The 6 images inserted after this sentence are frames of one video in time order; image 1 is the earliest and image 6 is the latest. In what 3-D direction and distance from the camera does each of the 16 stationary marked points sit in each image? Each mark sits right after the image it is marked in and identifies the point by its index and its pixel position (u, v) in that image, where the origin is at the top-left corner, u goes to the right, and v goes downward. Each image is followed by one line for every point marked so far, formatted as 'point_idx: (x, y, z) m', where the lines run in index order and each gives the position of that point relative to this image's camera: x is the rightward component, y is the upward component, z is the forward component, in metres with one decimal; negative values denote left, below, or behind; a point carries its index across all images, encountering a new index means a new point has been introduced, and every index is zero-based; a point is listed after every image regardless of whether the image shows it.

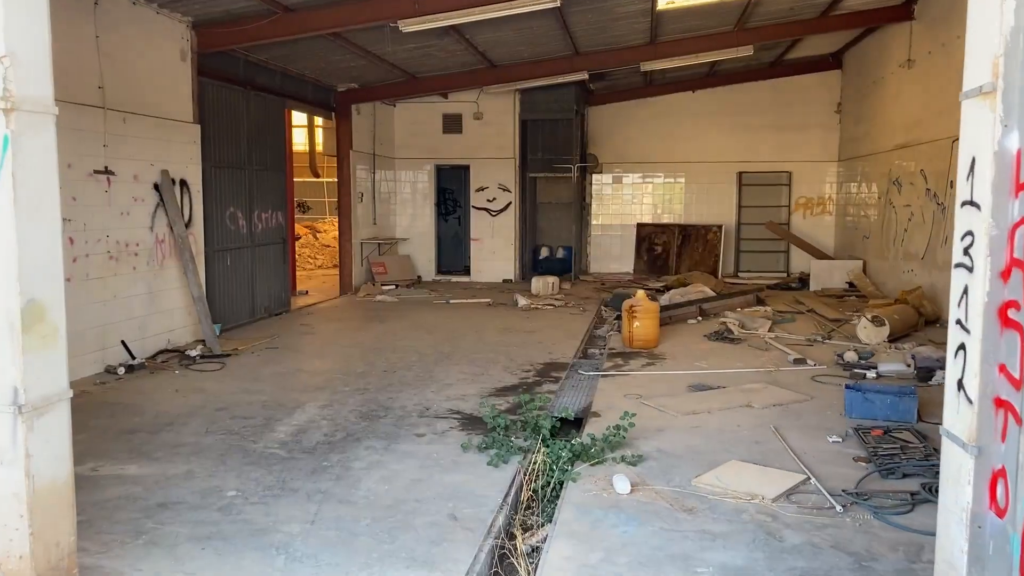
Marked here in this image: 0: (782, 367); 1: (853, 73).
0: (+1.8, -0.5, +5.5) m
1: (+4.6, +2.9, +10.9) m
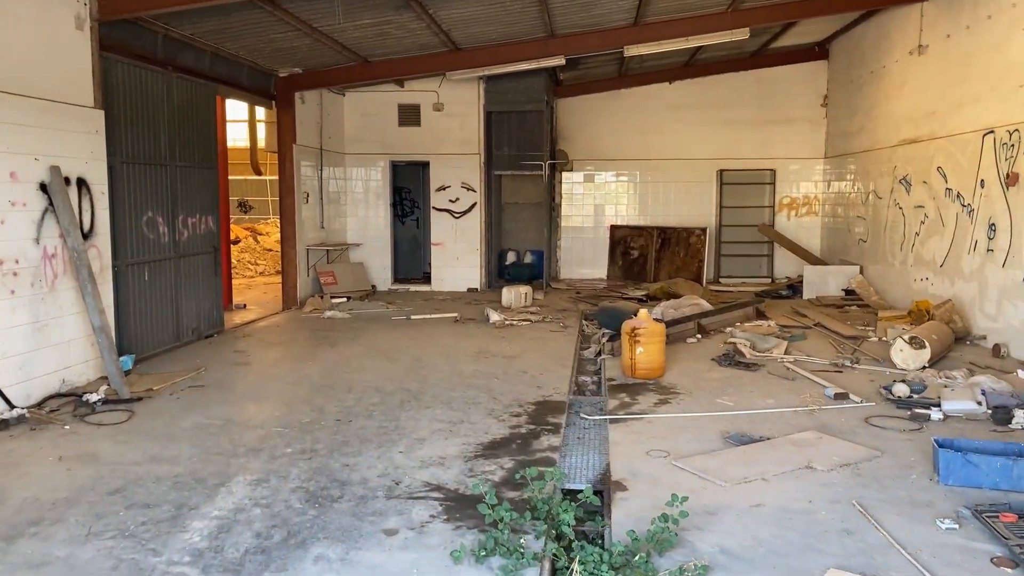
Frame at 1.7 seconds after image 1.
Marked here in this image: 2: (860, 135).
0: (+1.7, -0.7, +4.5) m
1: (+4.1, +2.8, +10.1) m
2: (+4.1, +1.8, +9.5) m
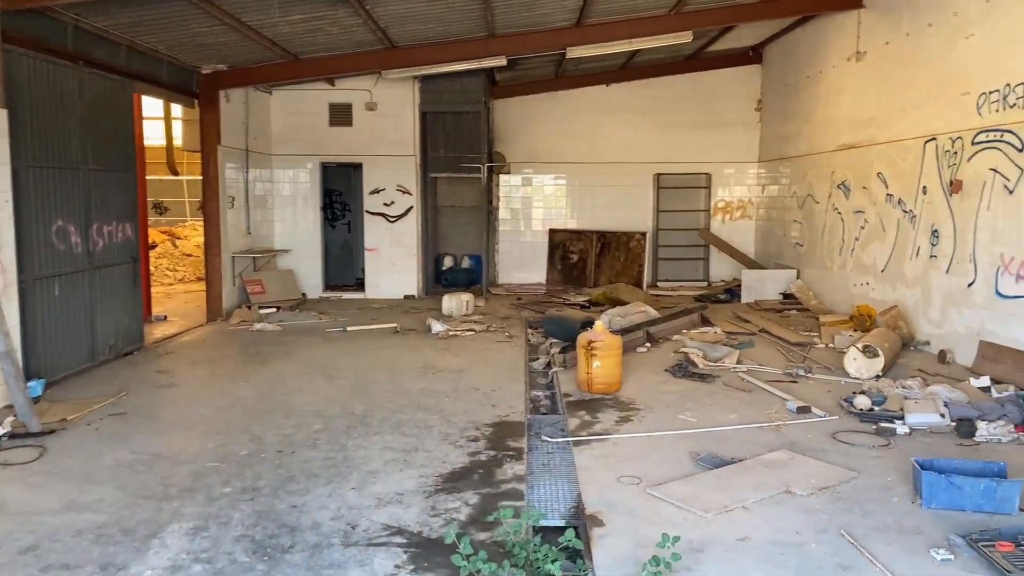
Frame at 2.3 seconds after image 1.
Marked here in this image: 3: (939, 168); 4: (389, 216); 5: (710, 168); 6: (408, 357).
0: (+1.5, -0.7, +4.4) m
1: (+3.3, +2.7, +10.2) m
2: (+3.3, +1.8, +9.6) m
3: (+3.2, +0.9, +6.1) m
4: (-1.5, +0.9, +9.7) m
5: (+2.7, +1.6, +11.1) m
6: (-0.8, -0.5, +6.2) m
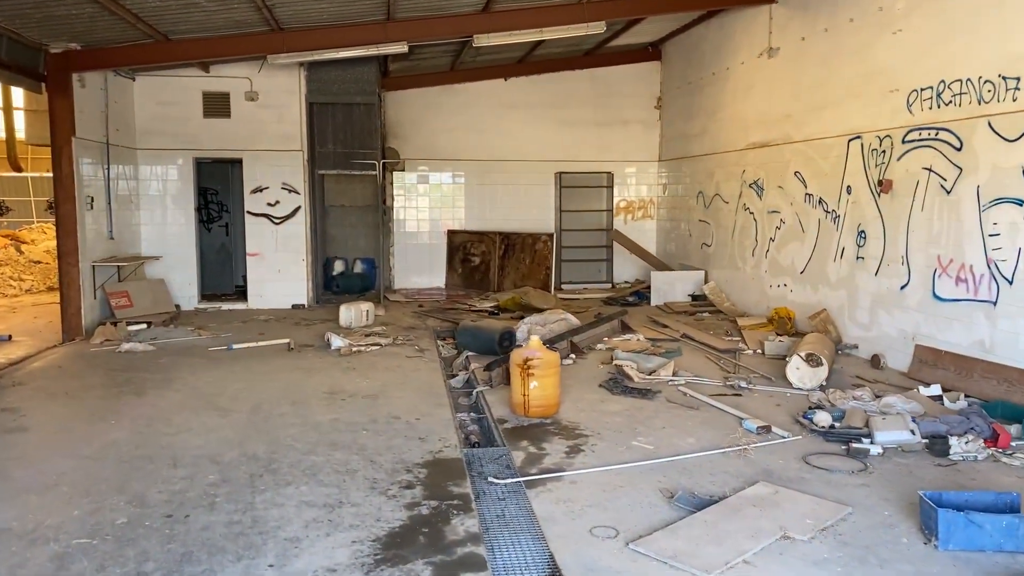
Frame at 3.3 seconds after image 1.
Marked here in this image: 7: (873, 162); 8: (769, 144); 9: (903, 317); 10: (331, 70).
0: (+1.2, -0.8, +4.0) m
1: (+2.1, +2.7, +10.0) m
2: (+2.2, +1.8, +9.4) m
3: (+2.6, +0.9, +6.0) m
4: (-2.6, +0.8, +8.8) m
5: (+1.3, +1.6, +10.8) m
6: (-1.3, -0.6, +5.4) m
7: (+2.6, +0.9, +5.9) m
8: (+2.4, +1.4, +7.6) m
9: (+2.7, -0.2, +5.6) m
10: (-2.0, +2.4, +8.8) m
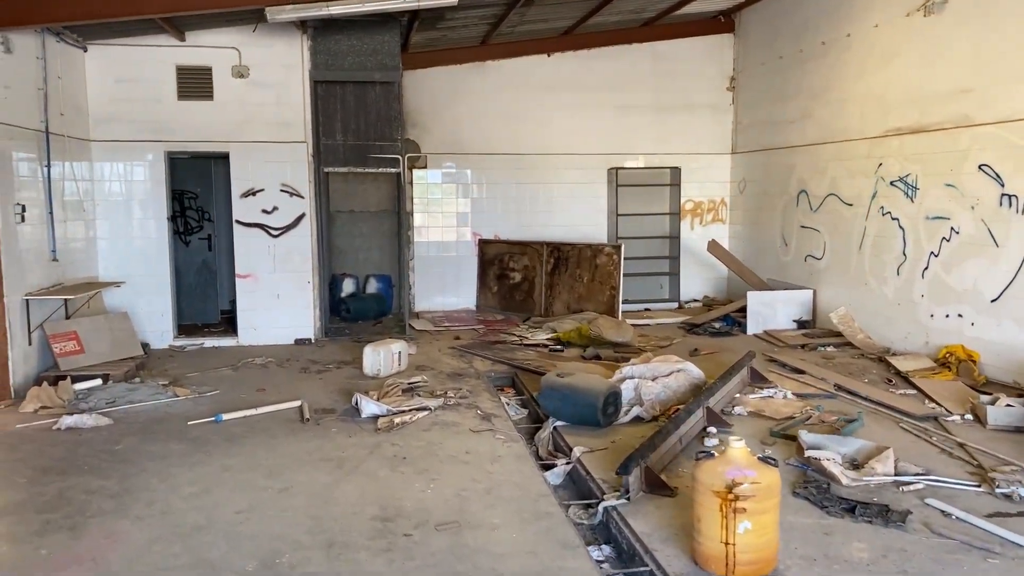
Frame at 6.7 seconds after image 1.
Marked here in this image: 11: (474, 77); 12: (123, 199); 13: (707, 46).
0: (+1.8, -1.0, +2.2) m
1: (+2.6, +2.5, +8.2) m
2: (+2.7, +1.5, +7.6) m
3: (+3.2, +0.7, +4.2) m
4: (-2.0, +0.5, +6.9) m
5: (+1.8, +1.4, +8.9) m
6: (-0.7, -0.9, +3.5) m
7: (+3.2, +0.7, +4.1) m
8: (+3.0, +1.1, +5.8) m
9: (+3.3, -0.4, +3.8) m
10: (-1.4, +2.1, +6.9) m
11: (-0.4, +2.2, +8.5) m
12: (-3.2, +0.7, +6.6) m
13: (+2.1, +2.6, +8.9) m
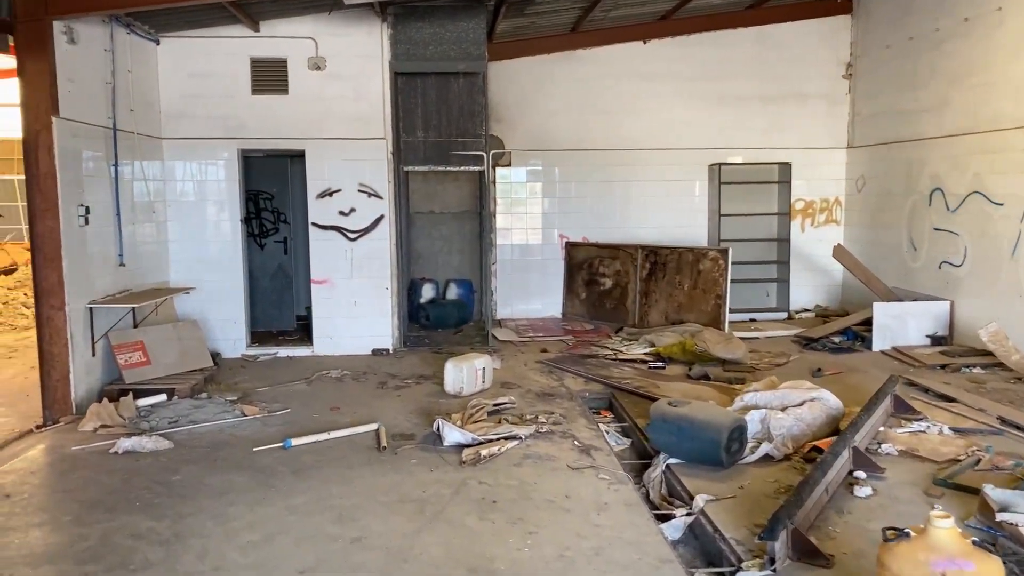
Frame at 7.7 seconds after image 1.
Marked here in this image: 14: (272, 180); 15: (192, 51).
0: (+2.1, -1.1, +1.4) m
1: (+3.4, +2.4, +7.3) m
2: (+3.5, +1.5, +6.7) m
3: (+3.7, +0.6, +3.3) m
4: (-1.3, +0.5, +6.4) m
5: (+2.7, +1.3, +8.1) m
6: (-0.3, -0.9, +3.0) m
7: (+3.7, +0.6, +3.2) m
8: (+3.6, +1.1, +4.9) m
9: (+3.7, -0.5, +2.8) m
10: (-0.7, +2.0, +6.4) m
11: (+0.5, +2.1, +7.9) m
12: (-2.5, +0.7, +6.3) m
13: (+3.0, +2.6, +8.1) m
14: (-2.1, +0.9, +7.0) m
15: (-2.4, +1.8, +6.2) m
